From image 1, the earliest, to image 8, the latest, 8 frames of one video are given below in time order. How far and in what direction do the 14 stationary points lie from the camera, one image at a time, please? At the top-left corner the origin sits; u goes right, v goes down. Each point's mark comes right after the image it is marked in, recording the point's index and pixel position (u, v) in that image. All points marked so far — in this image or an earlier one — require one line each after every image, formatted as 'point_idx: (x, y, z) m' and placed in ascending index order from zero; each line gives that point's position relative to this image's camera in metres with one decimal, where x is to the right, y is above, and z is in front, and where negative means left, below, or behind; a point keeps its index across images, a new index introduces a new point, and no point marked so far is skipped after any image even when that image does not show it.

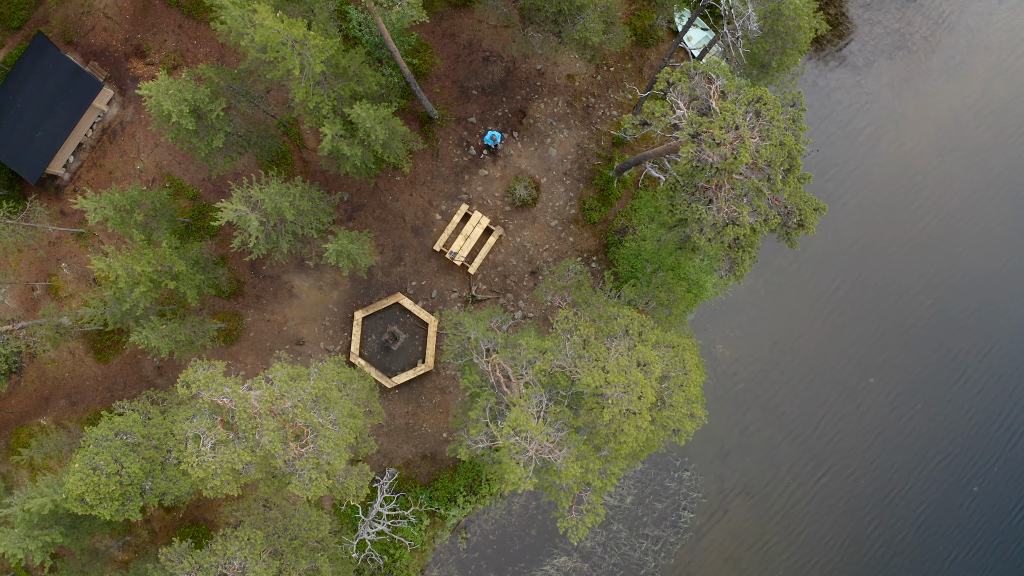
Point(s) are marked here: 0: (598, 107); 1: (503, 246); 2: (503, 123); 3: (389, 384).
0: (+4.6, +9.7, +20.0) m
1: (-0.5, +2.1, +19.2) m
2: (-0.5, +8.7, +19.6) m
3: (-6.2, -4.9, +19.1) m
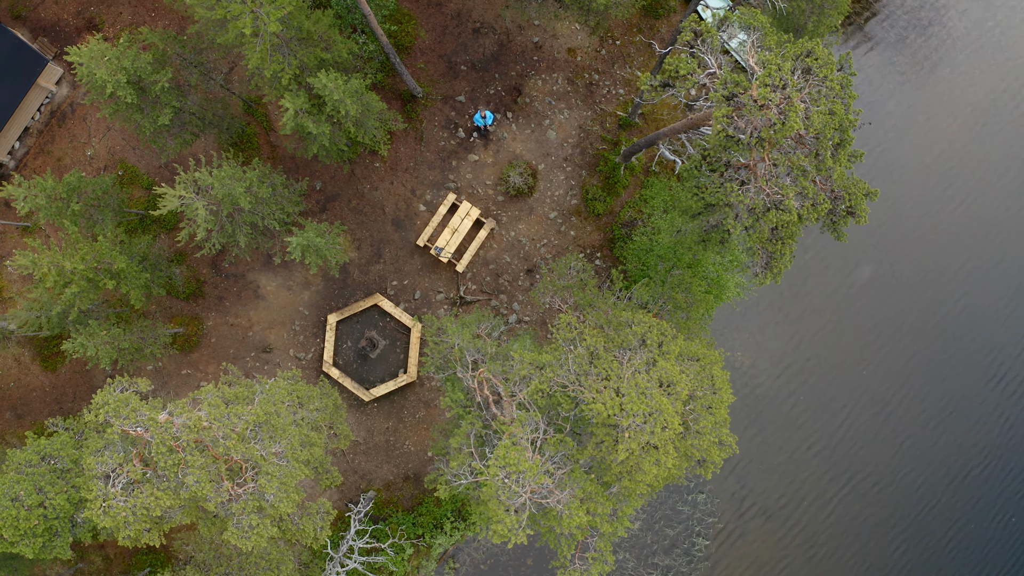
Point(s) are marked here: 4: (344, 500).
0: (+4.3, +9.7, +17.8) m
1: (-0.8, +2.1, +17.0) m
2: (-0.8, +8.7, +17.4) m
3: (-6.5, -4.9, +16.9) m
4: (-7.9, -10.0, +17.5) m
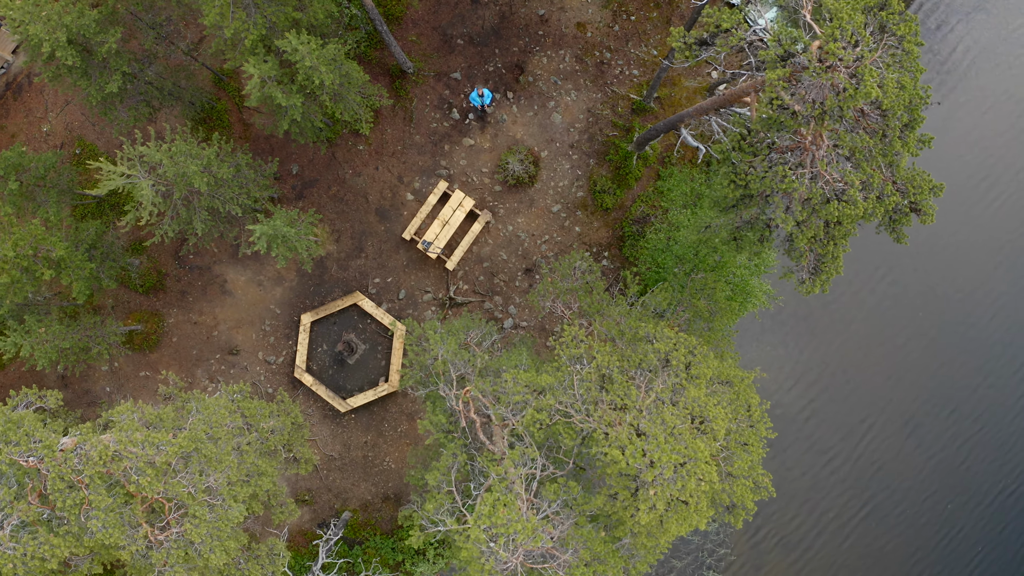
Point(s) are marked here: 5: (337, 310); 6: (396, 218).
0: (+4.4, +9.6, +15.9) m
1: (-0.9, +2.1, +15.1) m
2: (-0.8, +8.6, +15.5) m
3: (-6.8, -4.8, +15.0) m
4: (-8.3, -9.8, +15.7) m
5: (-7.2, -0.9, +15.3) m
6: (-4.8, +2.9, +15.3) m
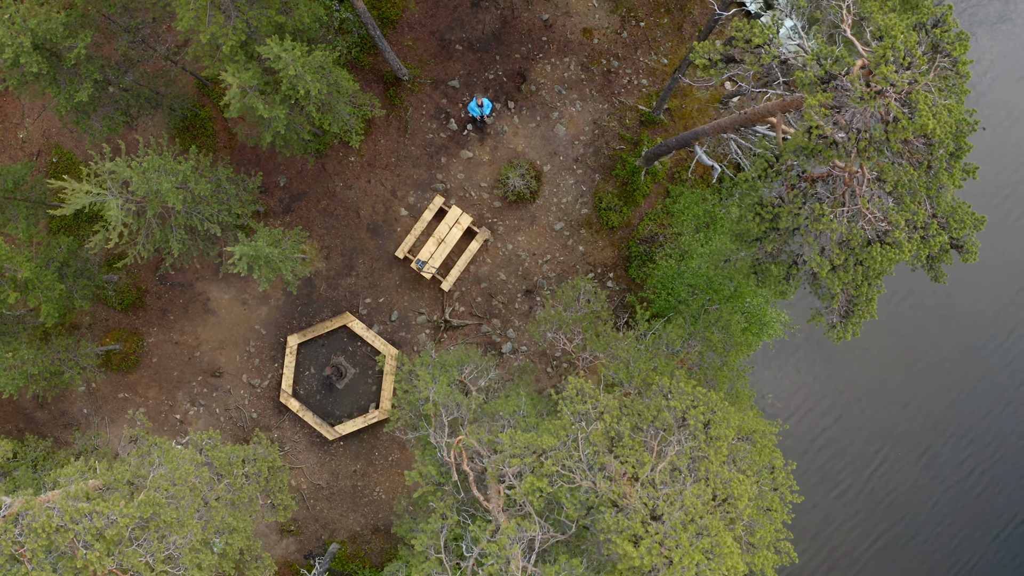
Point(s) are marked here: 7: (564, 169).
0: (+4.4, +8.7, +15.0) m
1: (-0.9, +1.3, +14.3) m
2: (-0.7, +7.8, +14.6) m
3: (-6.9, -5.6, +14.2) m
4: (-8.4, -10.6, +14.9) m
5: (-7.2, -1.7, +14.4) m
6: (-4.8, +2.1, +14.4) m
7: (+2.0, +4.7, +14.5) m
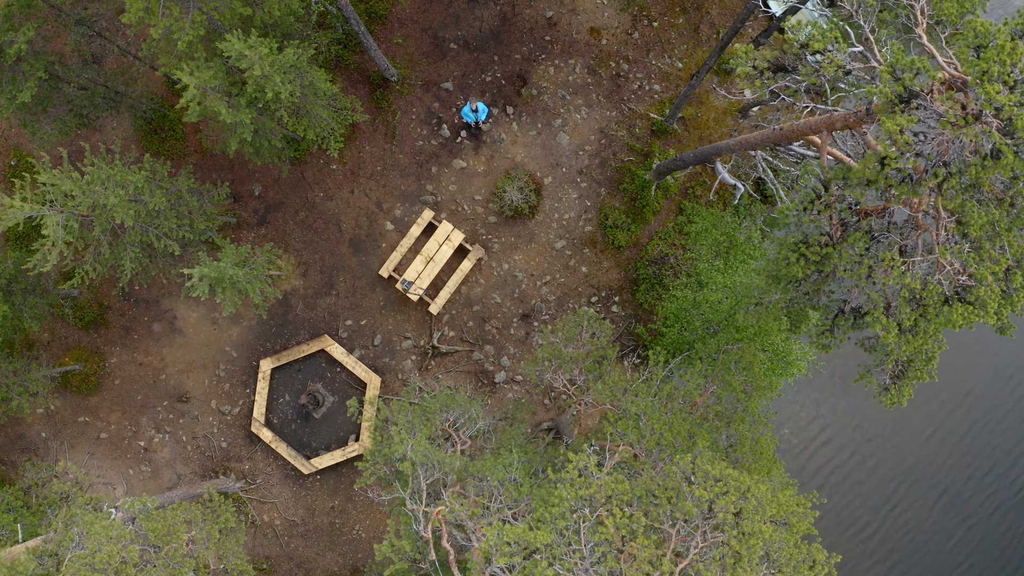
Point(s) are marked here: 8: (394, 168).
0: (+4.4, +7.8, +13.7) m
1: (-1.0, +0.4, +13.0) m
2: (-0.7, +7.0, +13.3) m
3: (-7.1, -6.3, +12.9) m
4: (-8.8, -11.3, +13.6) m
5: (-7.4, -2.4, +13.1) m
6: (-4.9, +1.3, +13.1) m
7: (+1.9, +3.8, +13.2) m
8: (-4.2, +4.2, +13.1) m
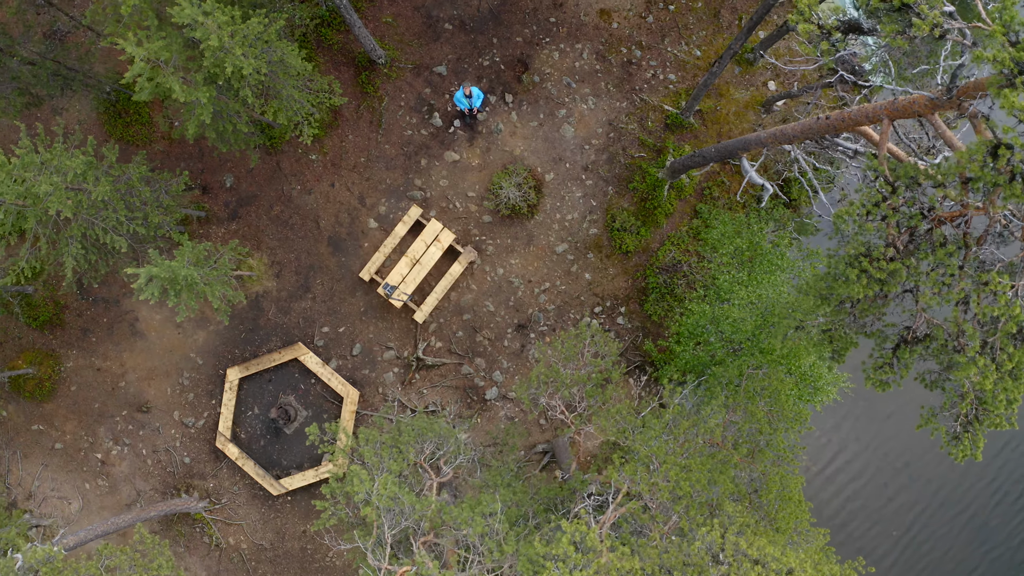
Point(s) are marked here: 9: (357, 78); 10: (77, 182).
0: (+4.4, +7.4, +12.4) m
1: (-1.2, +0.2, +11.7) m
2: (-0.7, +6.8, +12.1) m
3: (-7.4, -6.4, +11.7) m
4: (-9.2, -11.3, +12.4) m
5: (-7.6, -2.5, +11.9) m
6: (-5.0, +1.2, +11.8) m
7: (+1.9, +3.5, +11.9) m
8: (-4.2, +4.1, +11.9) m
9: (-5.0, +6.7, +11.8) m
10: (-10.0, +2.4, +8.5) m
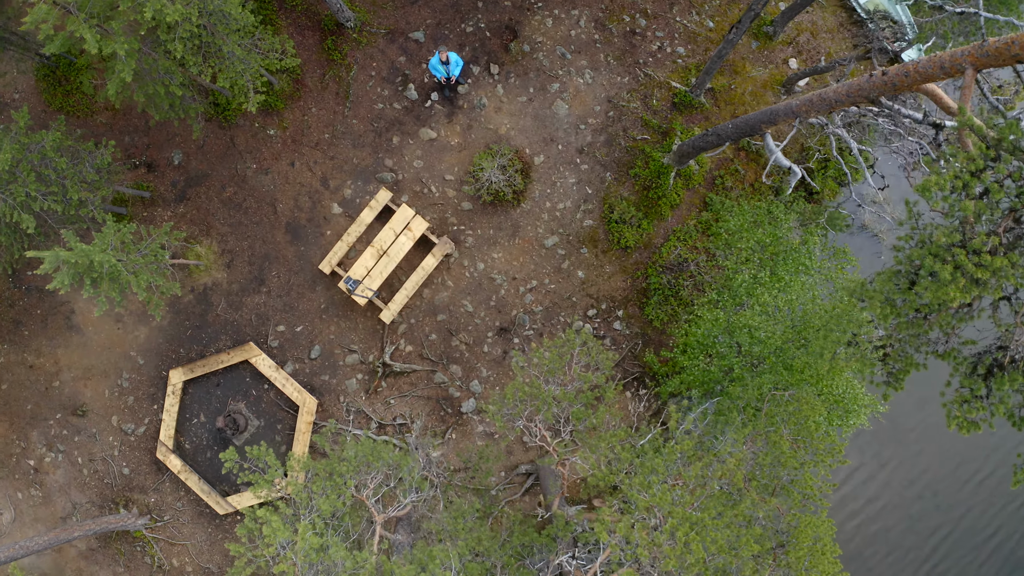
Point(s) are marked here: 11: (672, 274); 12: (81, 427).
0: (+4.1, +7.4, +10.9) m
1: (-1.7, +0.3, +10.2) m
2: (-1.1, +6.8, +10.6) m
3: (-8.1, -6.1, +10.3) m
4: (-9.9, -11.1, +11.0) m
5: (-8.2, -2.3, +10.5) m
6: (-5.5, +1.4, +10.4) m
7: (+1.4, +3.6, +10.5) m
8: (-4.6, +4.2, +10.4) m
9: (-5.3, +6.8, +10.4) m
10: (-10.5, +2.7, +7.1) m
11: (+4.4, +0.4, +10.1) m
12: (-12.9, -4.1, +11.2) m
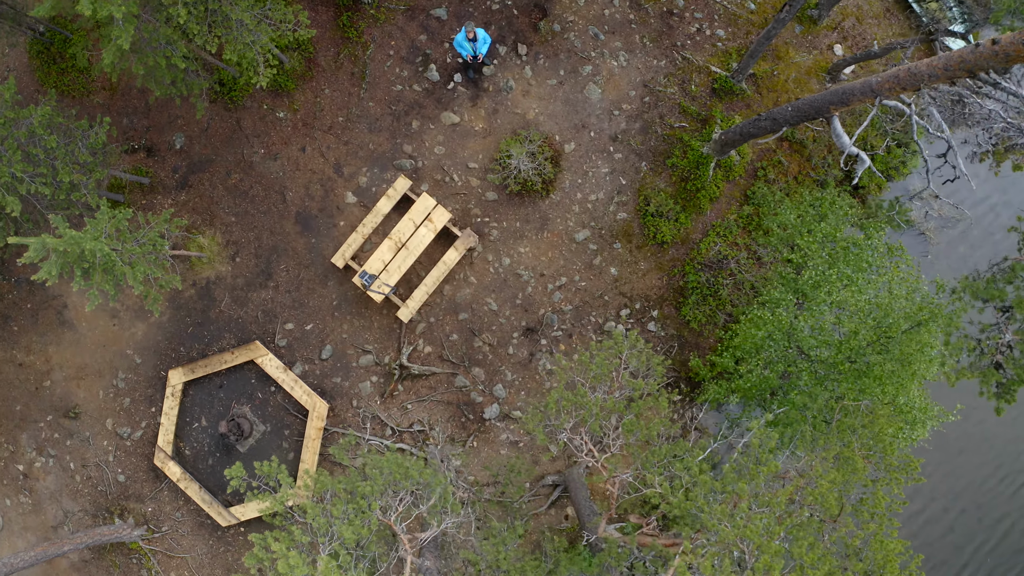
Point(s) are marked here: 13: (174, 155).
0: (+4.9, +7.4, +10.2) m
1: (-1.0, +0.4, +9.5) m
2: (-0.3, +6.9, +9.8) m
3: (-7.4, -6.0, +9.5) m
4: (-9.3, -10.9, +10.3) m
5: (-7.5, -2.1, +9.7) m
6: (-4.8, +1.5, +9.7) m
7: (+2.2, +3.6, +9.7) m
8: (-3.9, +4.4, +9.7) m
9: (-4.6, +7.0, +9.6) m
10: (-9.8, +2.9, +6.4) m
11: (+5.1, +0.4, +9.4) m
12: (-12.2, -3.9, +10.4) m
13: (-8.9, +3.5, +9.7) m
